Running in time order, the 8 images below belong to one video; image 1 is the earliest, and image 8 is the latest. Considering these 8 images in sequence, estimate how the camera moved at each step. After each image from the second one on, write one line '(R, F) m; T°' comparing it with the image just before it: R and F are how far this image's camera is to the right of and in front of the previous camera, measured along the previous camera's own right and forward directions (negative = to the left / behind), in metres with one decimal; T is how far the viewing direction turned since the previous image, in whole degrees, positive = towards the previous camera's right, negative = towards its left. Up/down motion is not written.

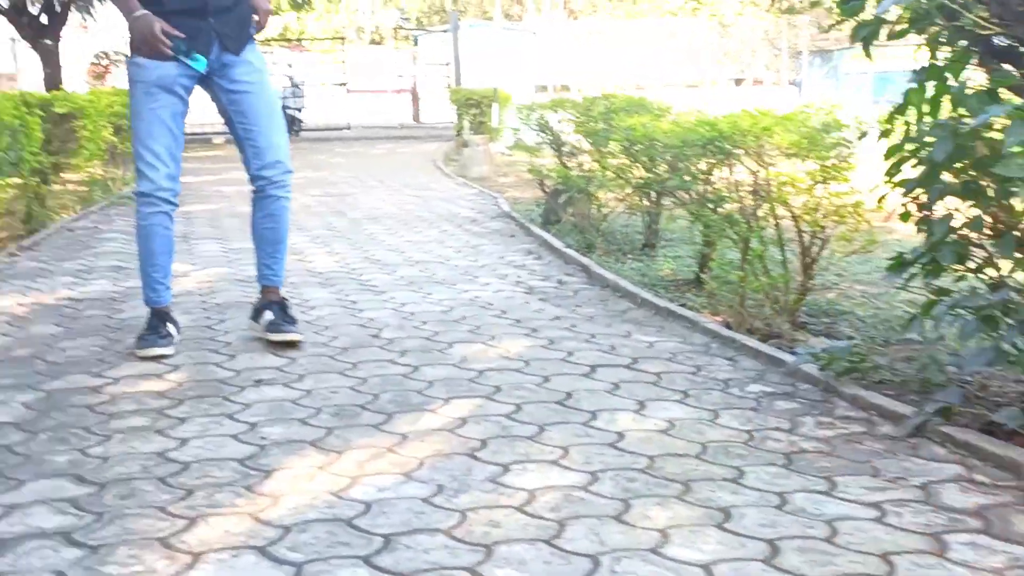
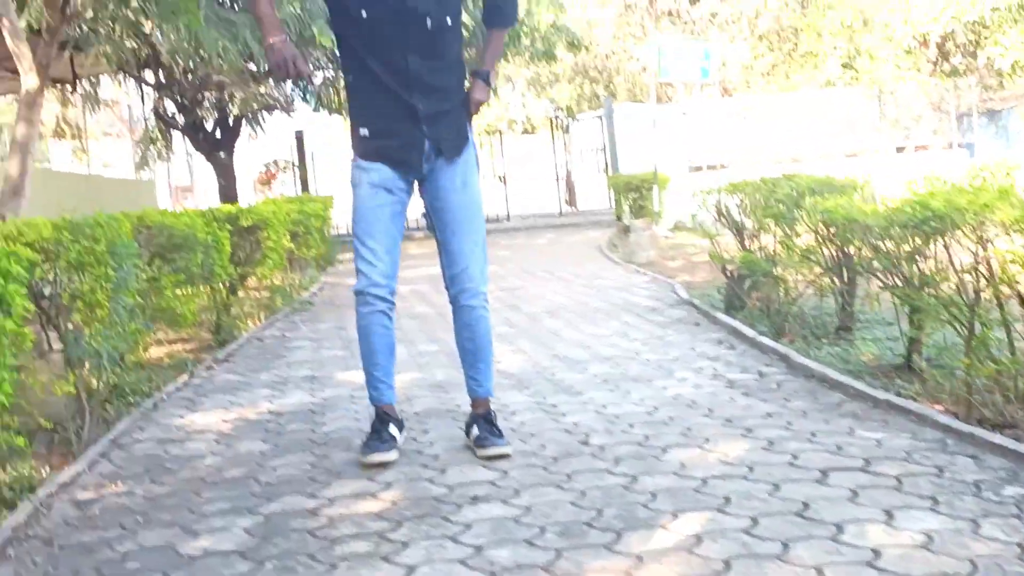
(-0.2, +0.1) m; -7°
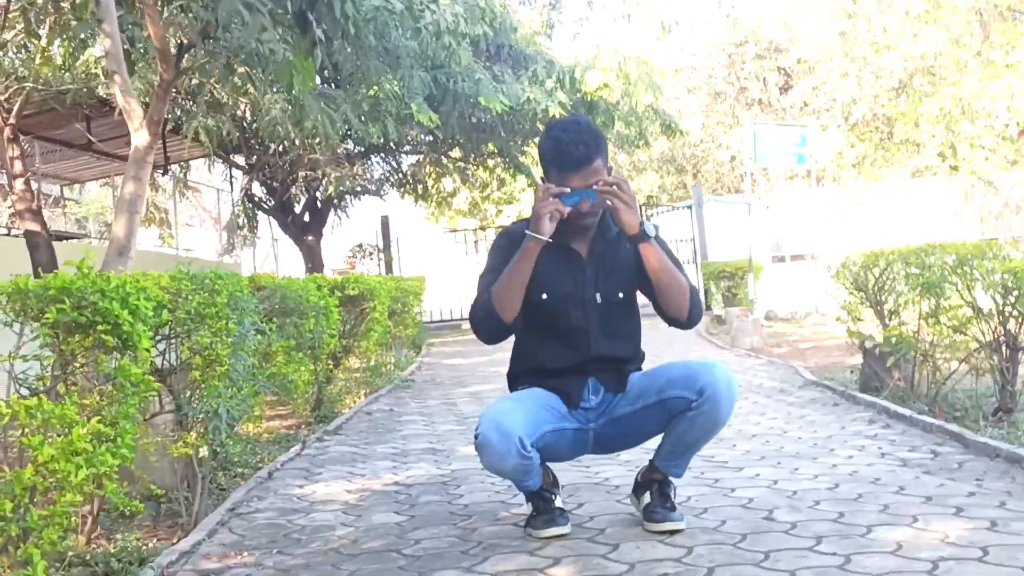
(-0.3, +0.4) m; -3°
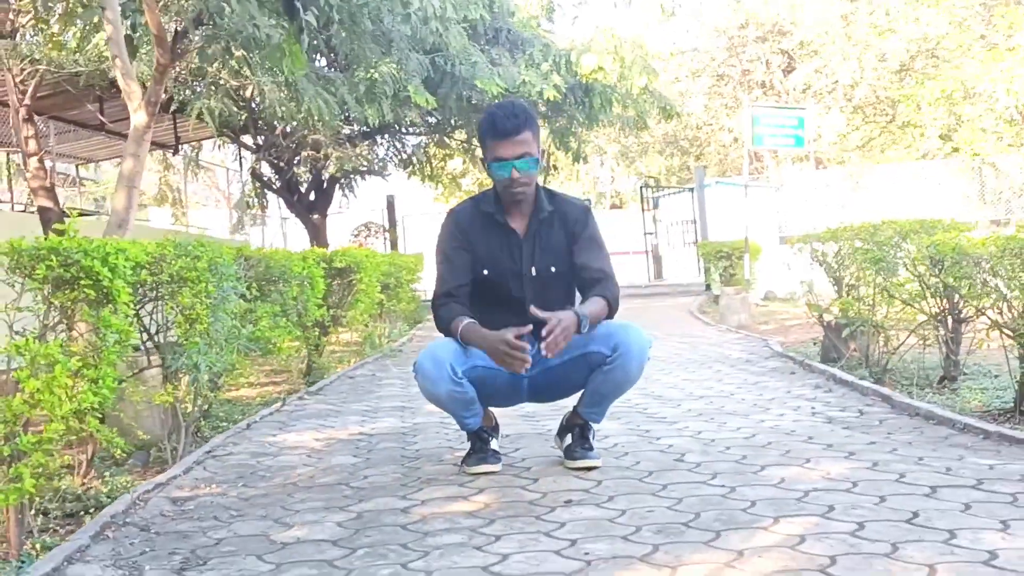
(+0.3, -0.4) m; -1°
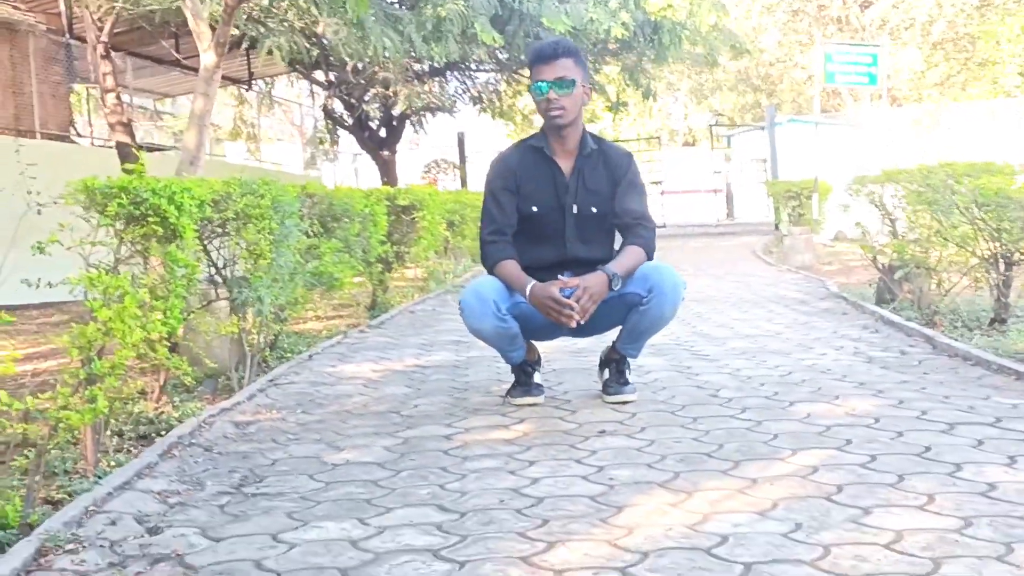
(+0.1, -0.2) m; -3°
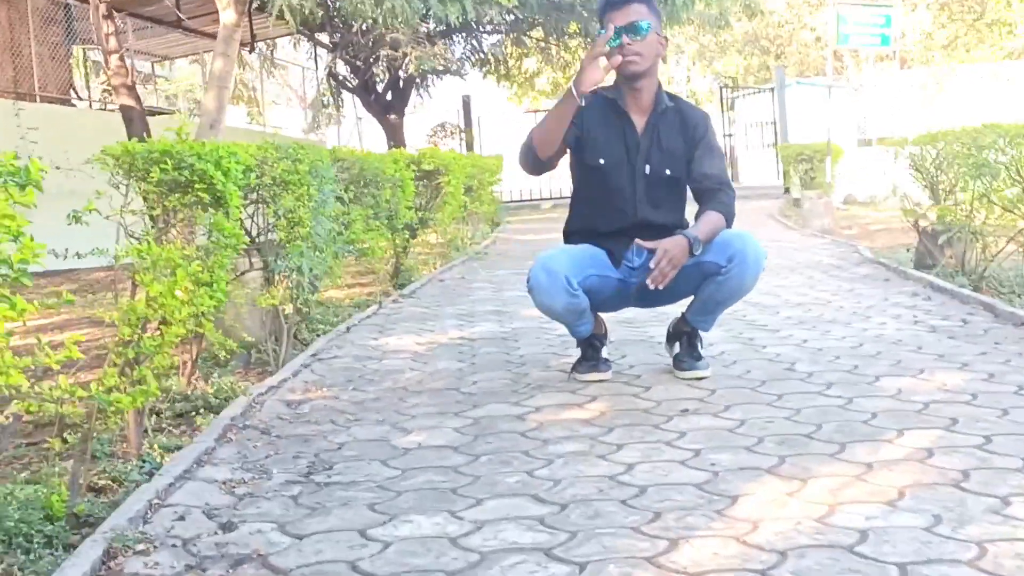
(-0.2, +0.2) m; 0°
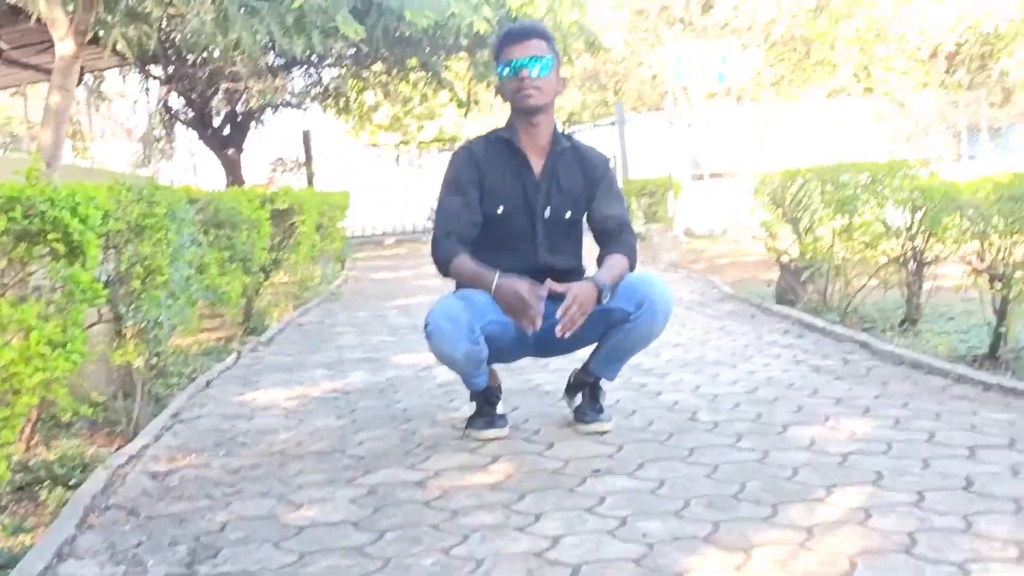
(-0.2, +0.3) m; +8°
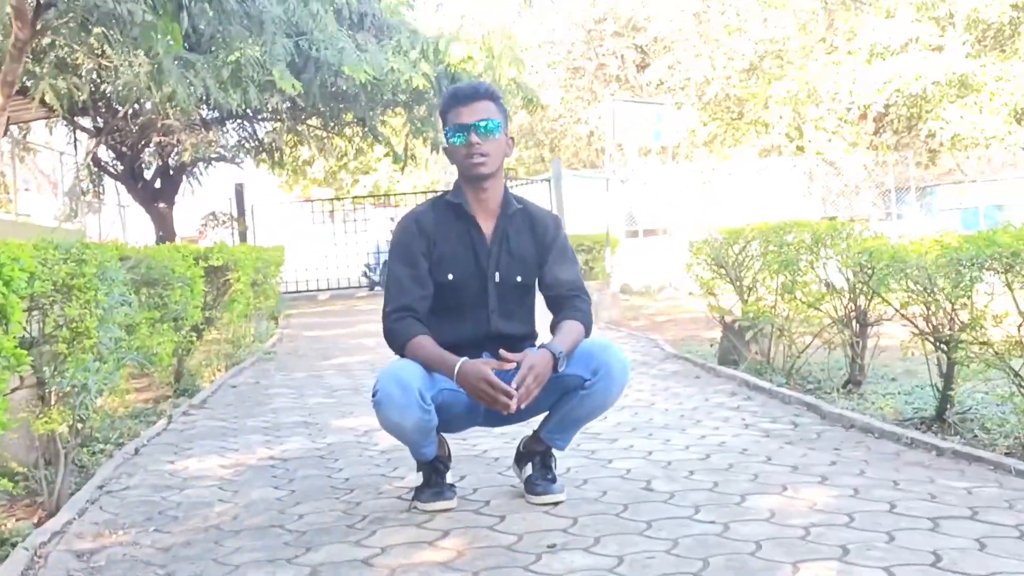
(0.0, +0.1) m; +3°
